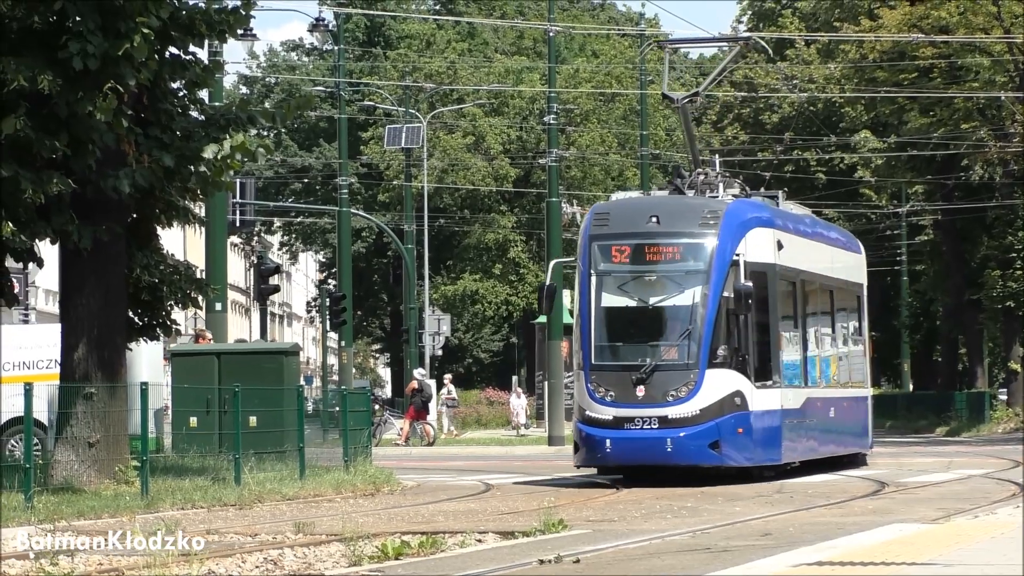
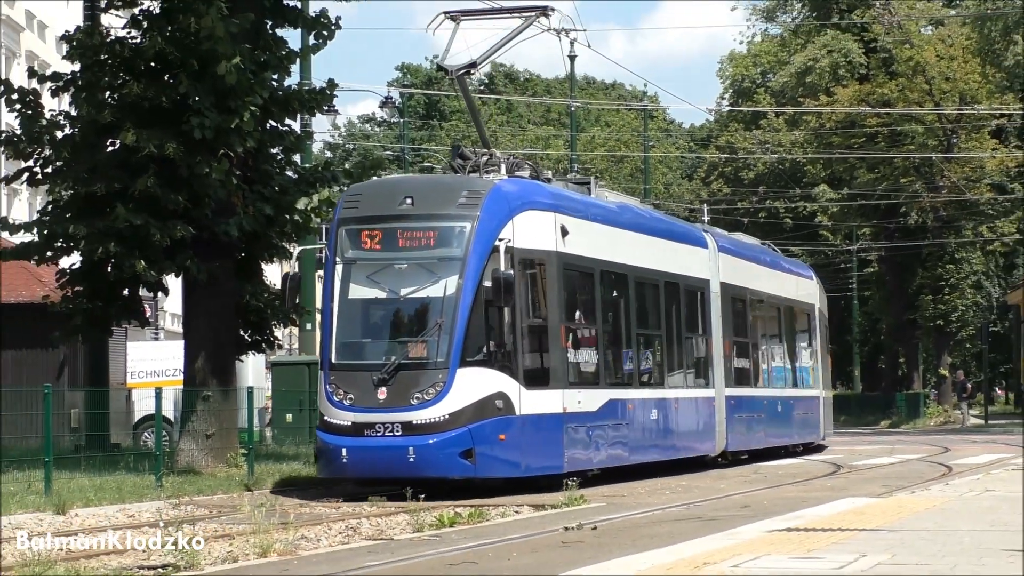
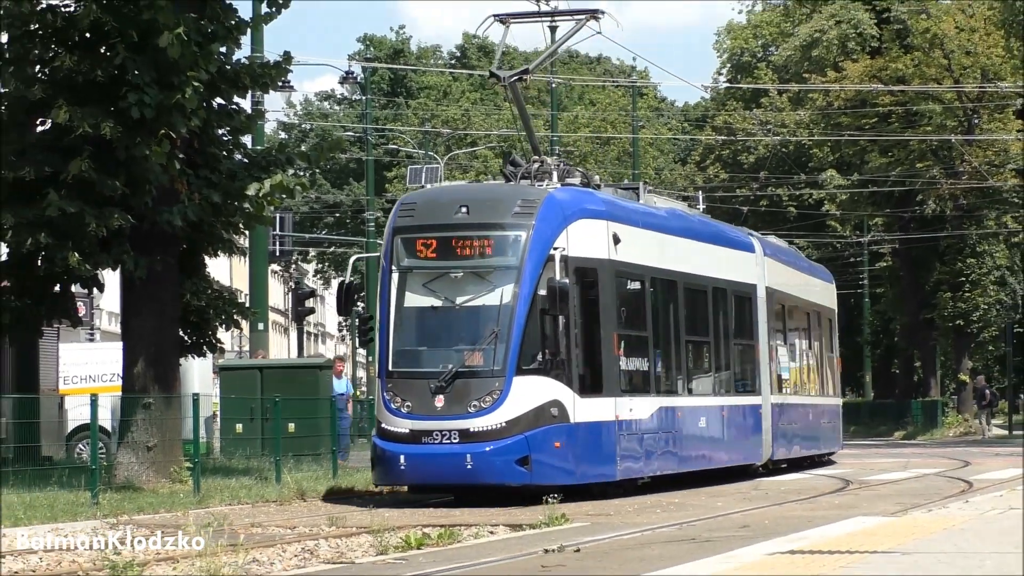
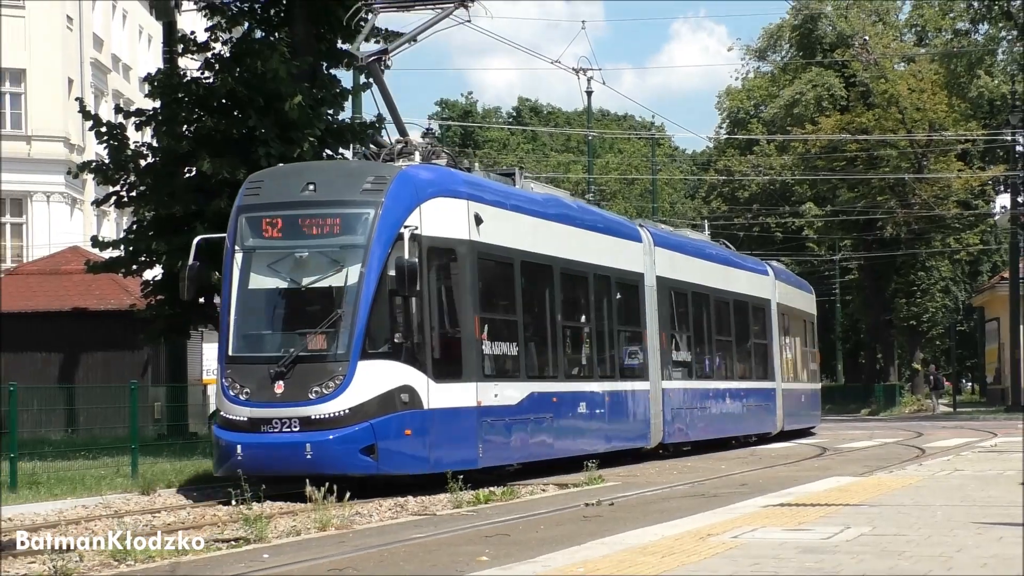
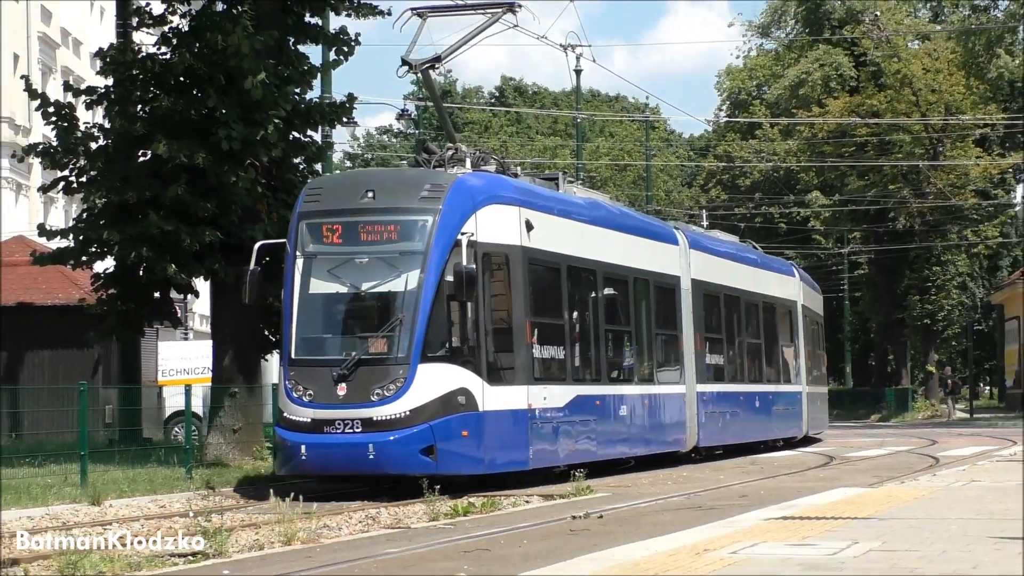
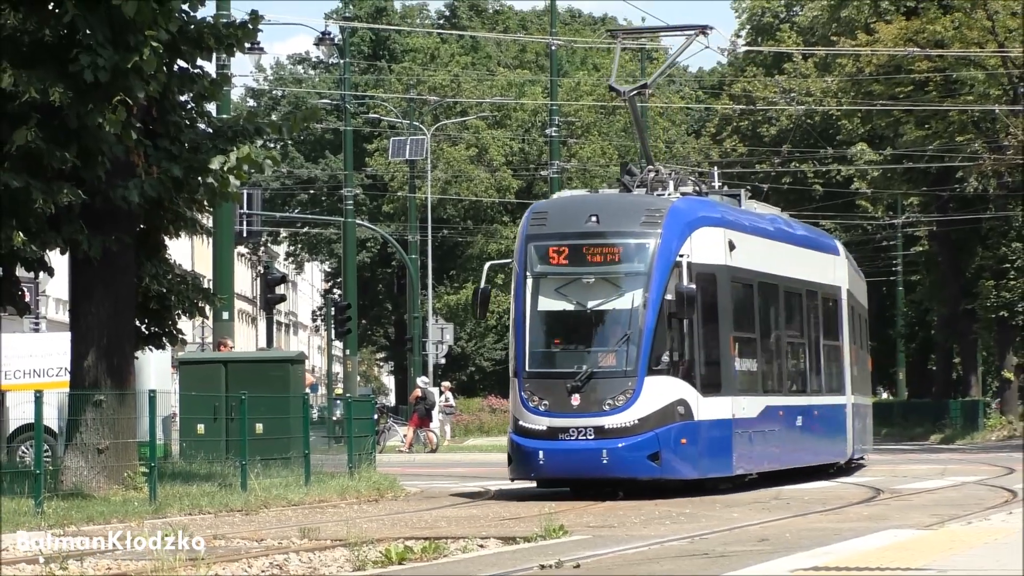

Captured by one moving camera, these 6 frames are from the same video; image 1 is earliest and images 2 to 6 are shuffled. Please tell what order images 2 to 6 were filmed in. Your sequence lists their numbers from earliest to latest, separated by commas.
6, 3, 2, 5, 4
